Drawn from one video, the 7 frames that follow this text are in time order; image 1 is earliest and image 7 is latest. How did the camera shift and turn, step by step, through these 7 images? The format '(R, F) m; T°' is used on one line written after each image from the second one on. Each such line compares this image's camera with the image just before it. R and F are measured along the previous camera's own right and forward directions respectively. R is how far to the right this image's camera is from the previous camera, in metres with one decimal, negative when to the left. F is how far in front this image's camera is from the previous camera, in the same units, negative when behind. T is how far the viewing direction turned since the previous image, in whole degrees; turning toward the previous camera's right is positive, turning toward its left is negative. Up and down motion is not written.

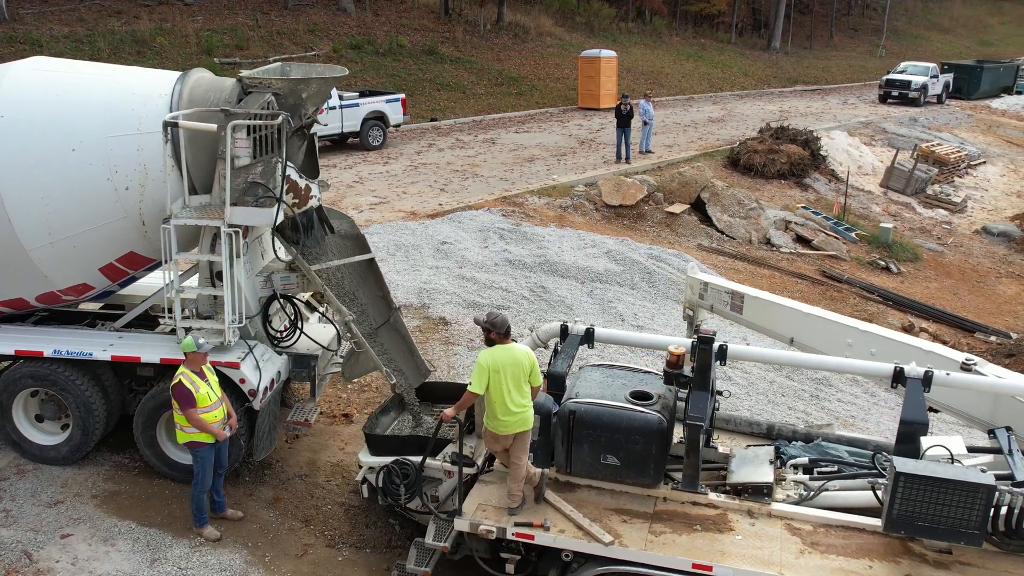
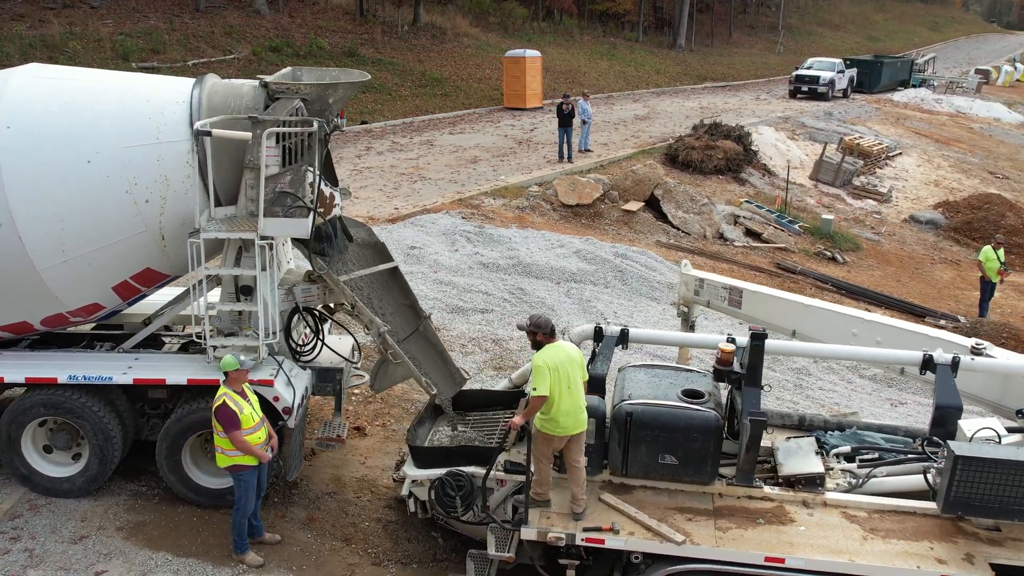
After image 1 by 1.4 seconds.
(-0.9, +0.1) m; +6°
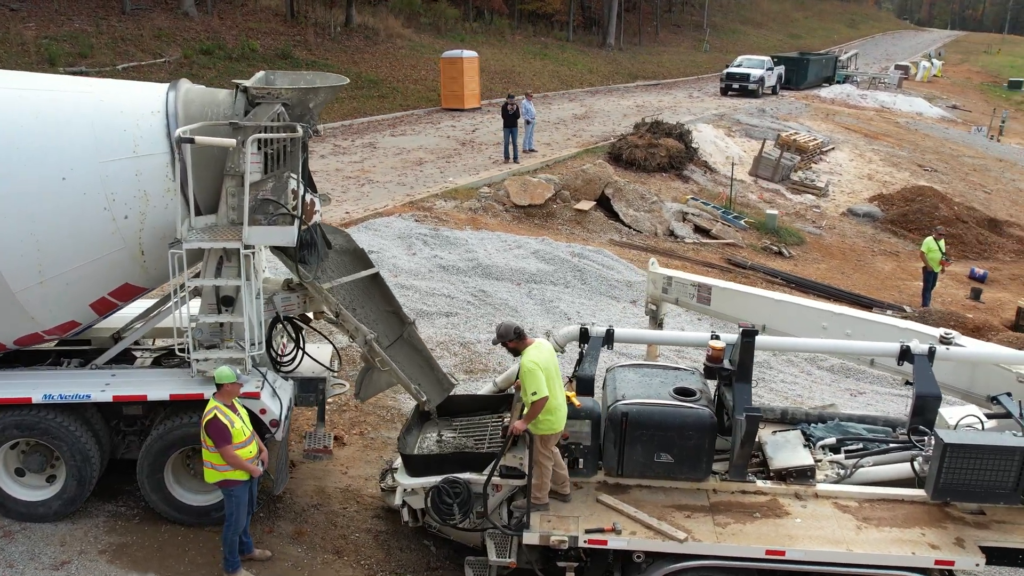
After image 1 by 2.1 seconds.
(-0.4, 0.0) m; +4°
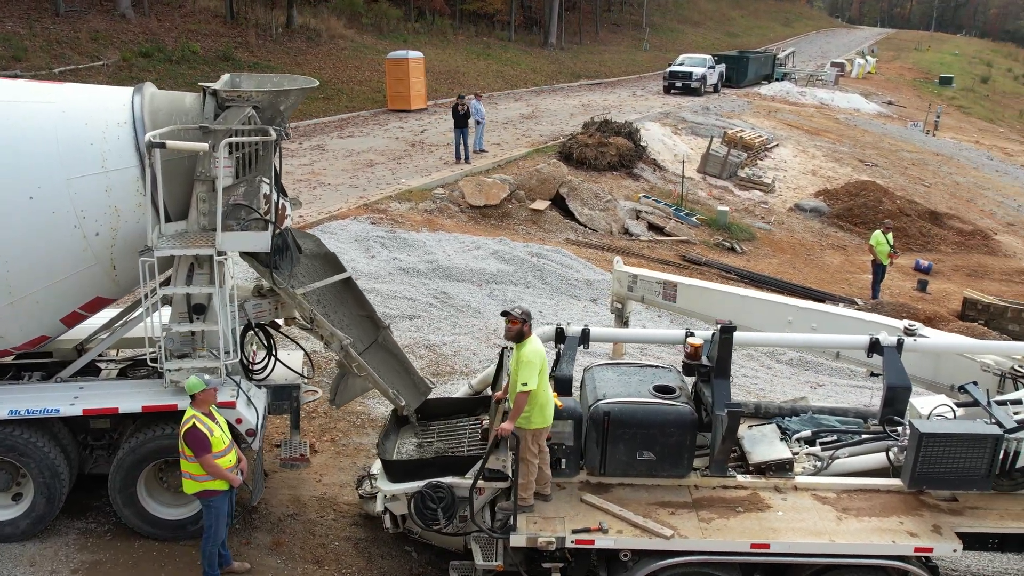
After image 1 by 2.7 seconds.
(-0.2, 0.0) m; +3°
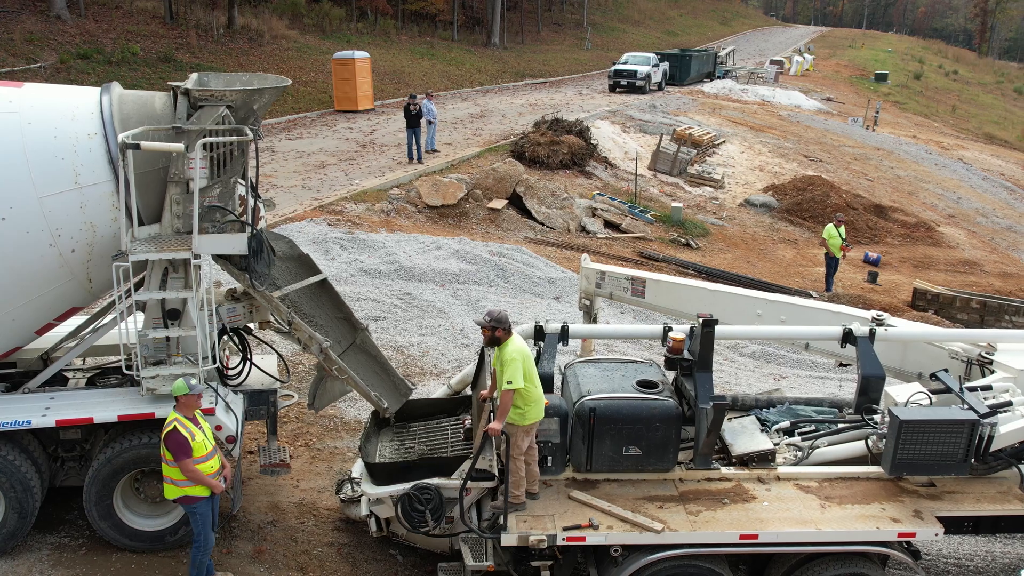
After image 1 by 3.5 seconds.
(-0.2, 0.0) m; +3°
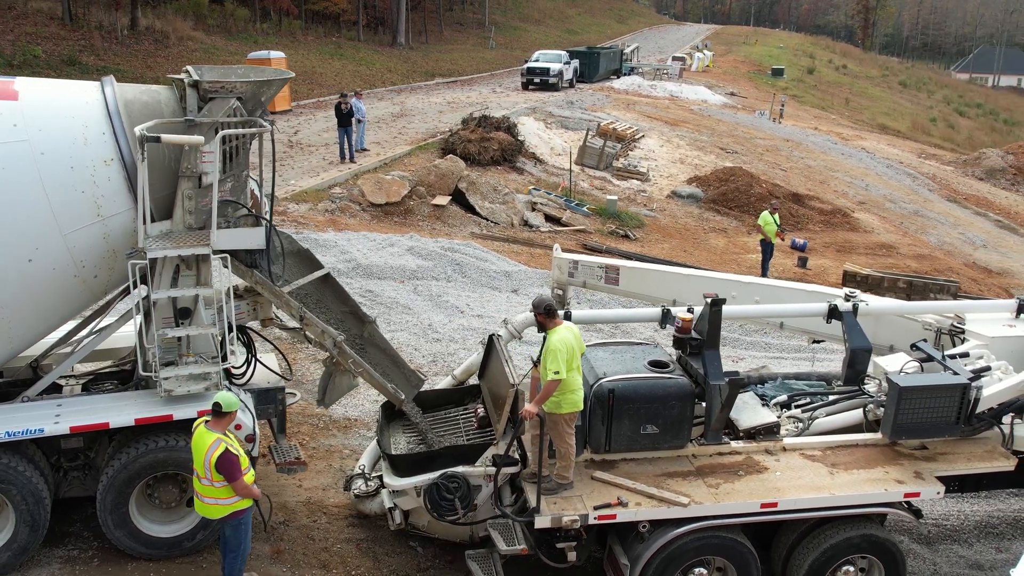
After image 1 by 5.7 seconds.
(-0.7, 0.0) m; +6°
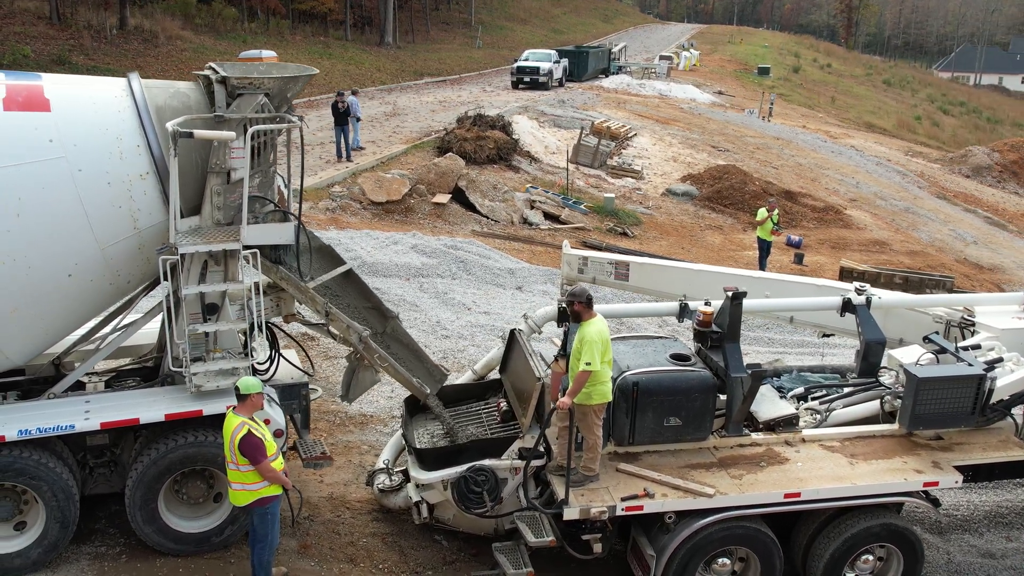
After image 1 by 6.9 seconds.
(-0.2, 0.0) m; +1°
